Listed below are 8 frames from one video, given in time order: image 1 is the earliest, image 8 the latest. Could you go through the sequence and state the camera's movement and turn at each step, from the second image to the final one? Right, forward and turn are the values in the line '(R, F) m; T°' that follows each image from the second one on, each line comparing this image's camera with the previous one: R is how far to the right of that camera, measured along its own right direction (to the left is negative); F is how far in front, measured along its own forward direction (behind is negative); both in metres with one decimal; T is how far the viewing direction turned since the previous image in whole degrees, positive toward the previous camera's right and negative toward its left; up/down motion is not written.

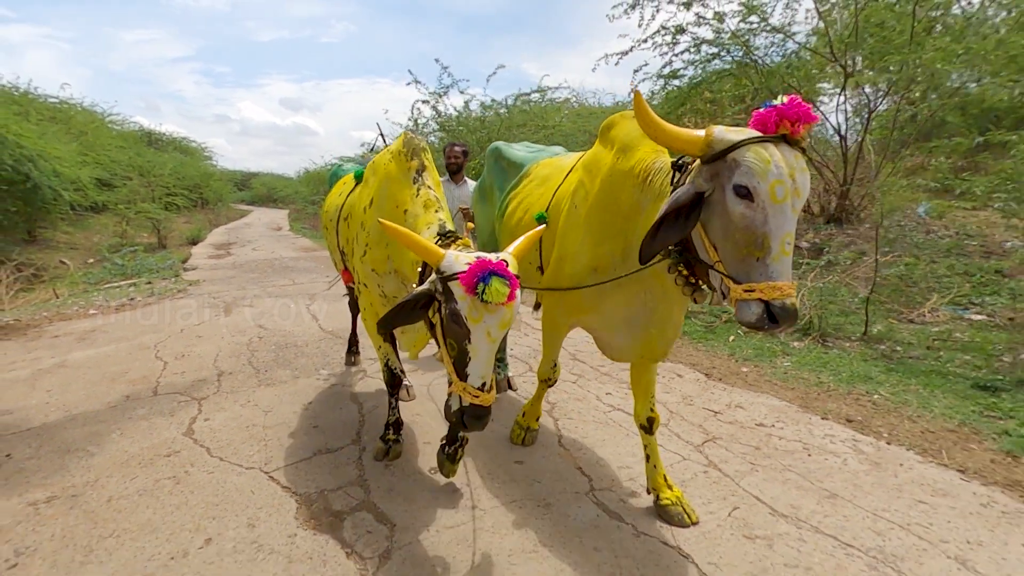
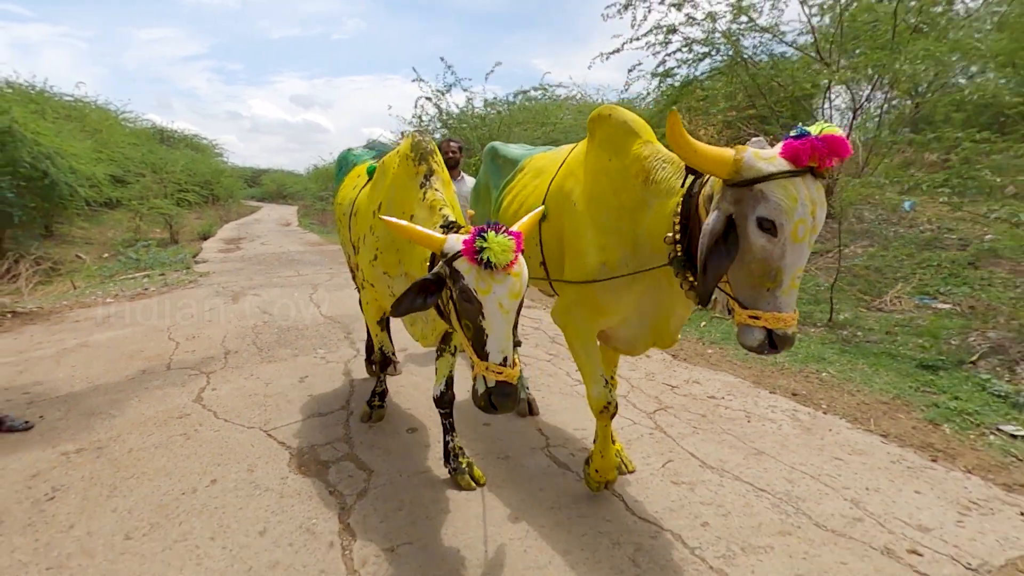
(+0.3, -0.4) m; -1°
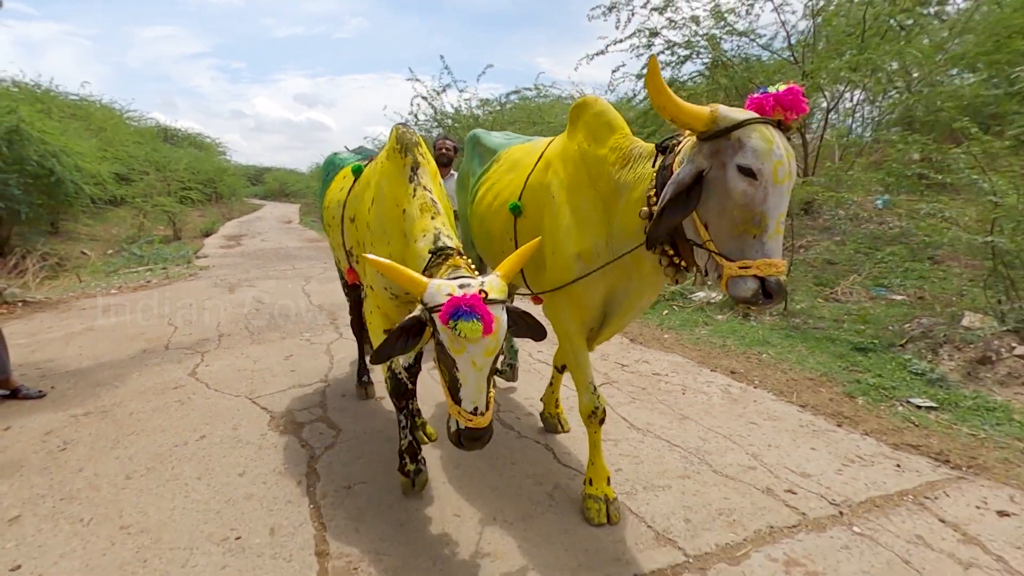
(+0.3, -0.4) m; 0°
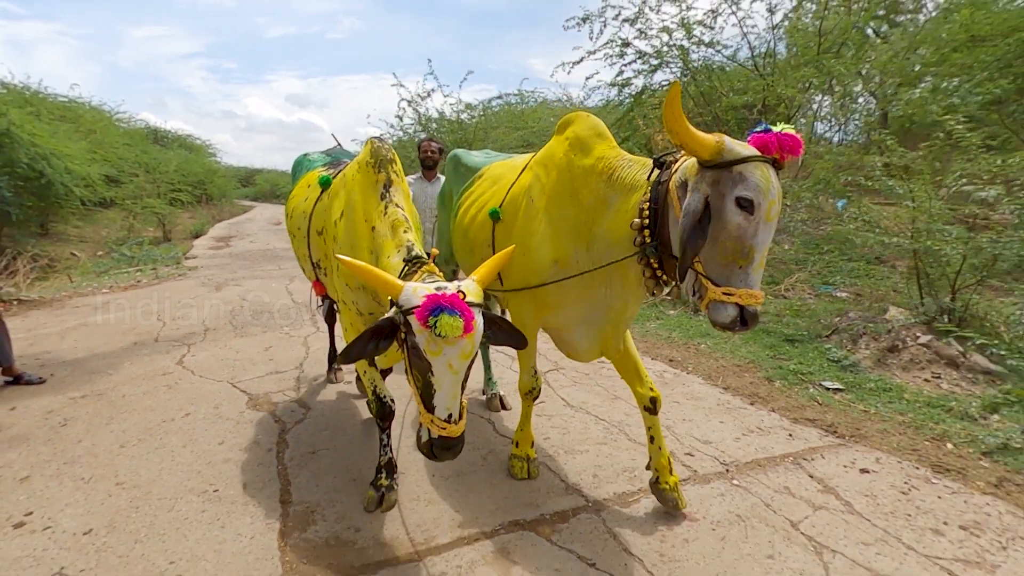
(+0.3, -0.5) m; +1°
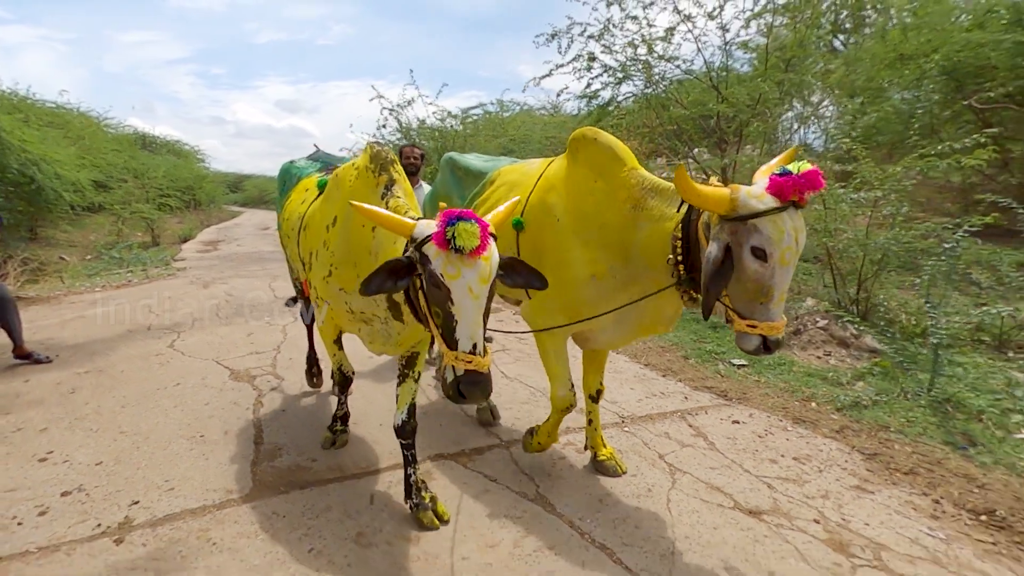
(+0.4, -0.7) m; +1°
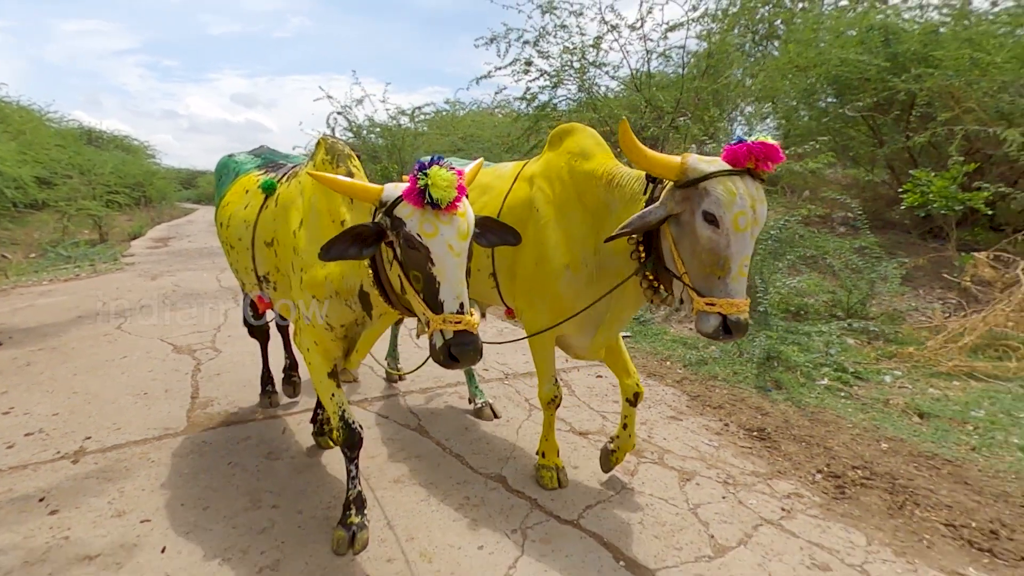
(+0.5, -0.8) m; +4°
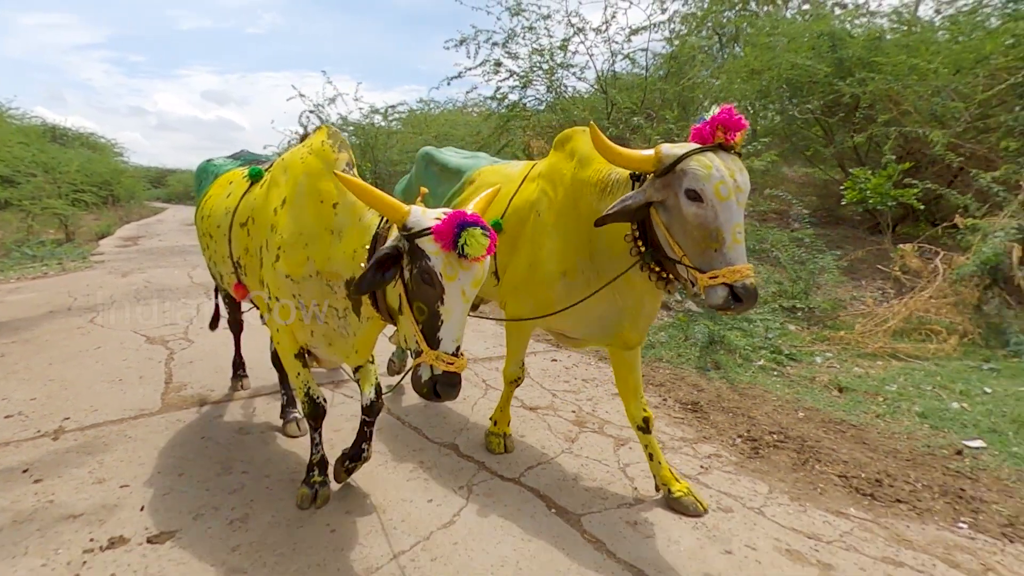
(+0.2, -0.3) m; +2°
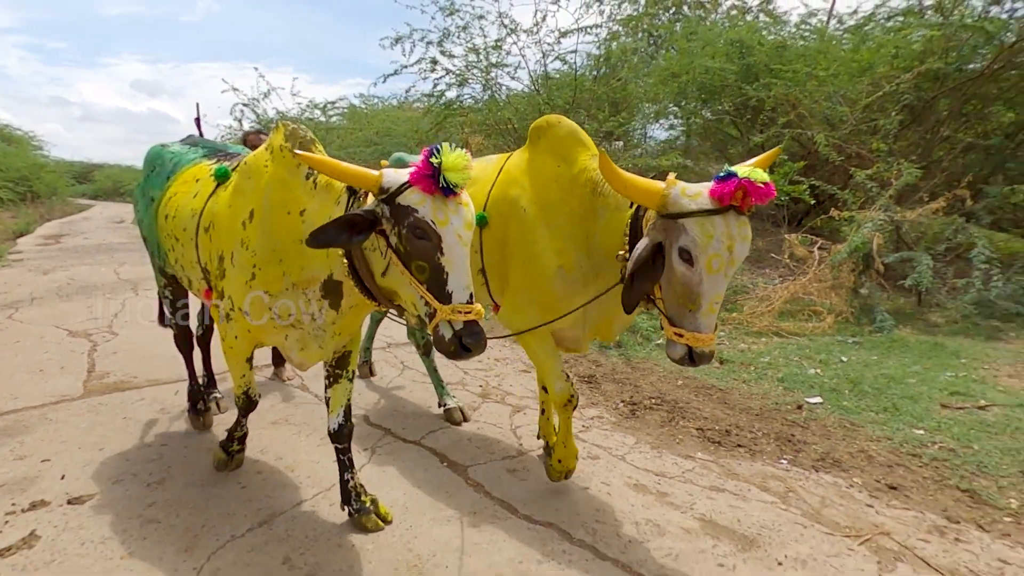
(+0.3, -0.4) m; +5°
